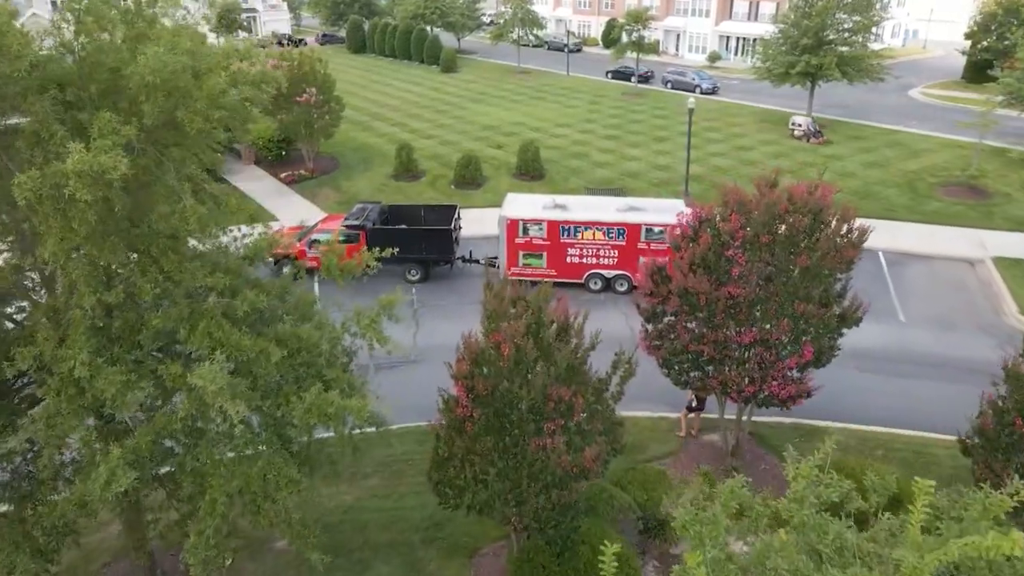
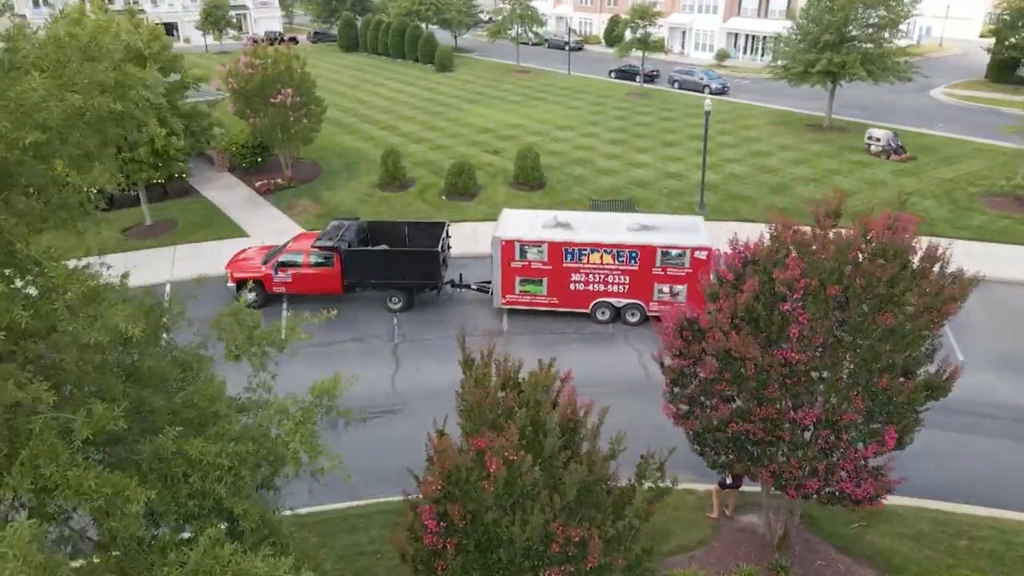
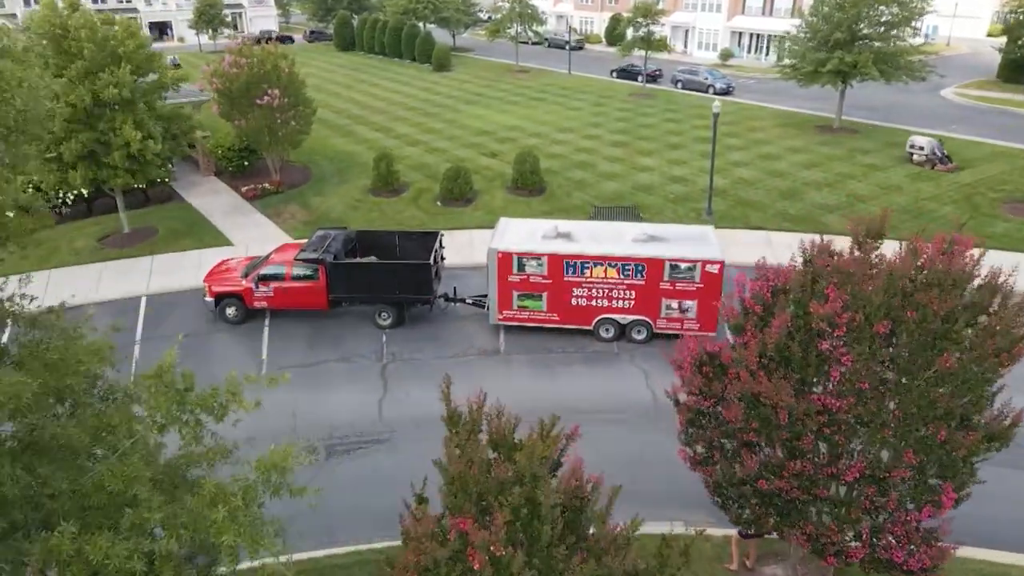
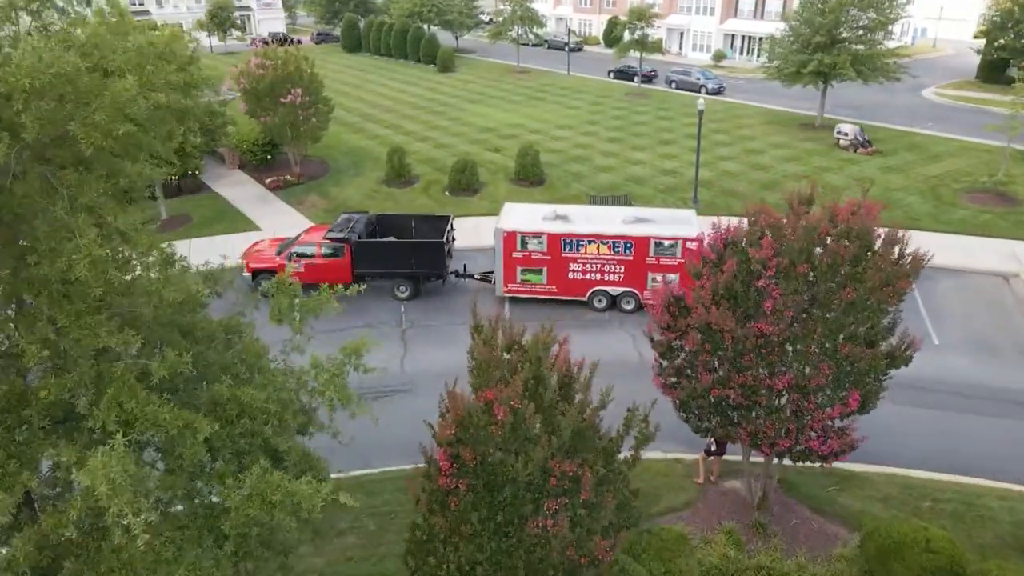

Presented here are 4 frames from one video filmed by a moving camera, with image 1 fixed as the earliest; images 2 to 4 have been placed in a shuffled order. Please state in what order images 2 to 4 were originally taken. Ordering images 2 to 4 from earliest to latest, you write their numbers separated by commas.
4, 2, 3
